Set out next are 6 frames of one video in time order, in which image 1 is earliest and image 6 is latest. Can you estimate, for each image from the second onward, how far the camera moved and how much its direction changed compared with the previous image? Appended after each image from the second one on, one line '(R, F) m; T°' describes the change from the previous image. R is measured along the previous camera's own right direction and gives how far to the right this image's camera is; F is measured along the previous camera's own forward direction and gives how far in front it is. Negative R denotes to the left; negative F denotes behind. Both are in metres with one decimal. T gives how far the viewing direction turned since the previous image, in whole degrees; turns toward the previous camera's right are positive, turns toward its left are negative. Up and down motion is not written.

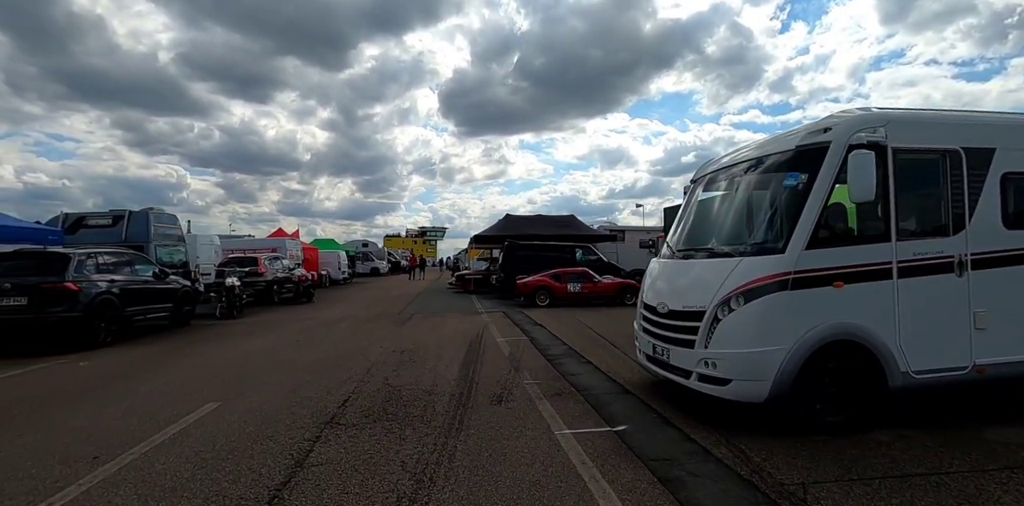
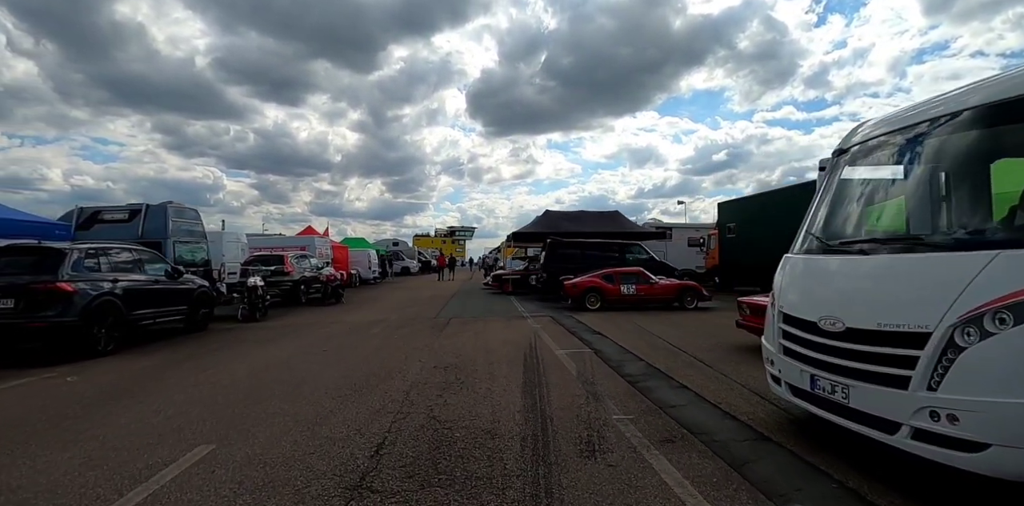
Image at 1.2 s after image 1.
(-0.7, +1.6) m; -3°
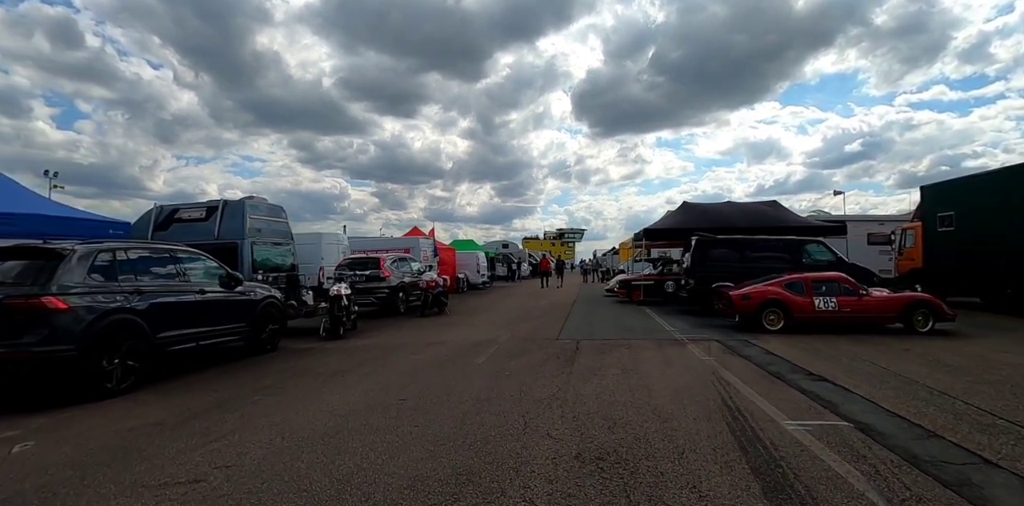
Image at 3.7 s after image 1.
(-0.9, +3.1) m; -13°
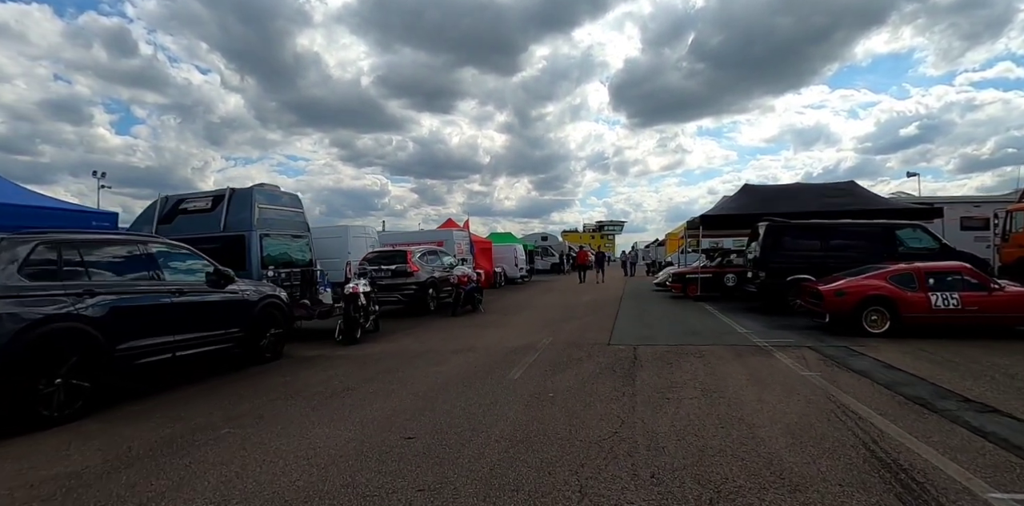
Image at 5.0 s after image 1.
(0.0, +1.4) m; -5°
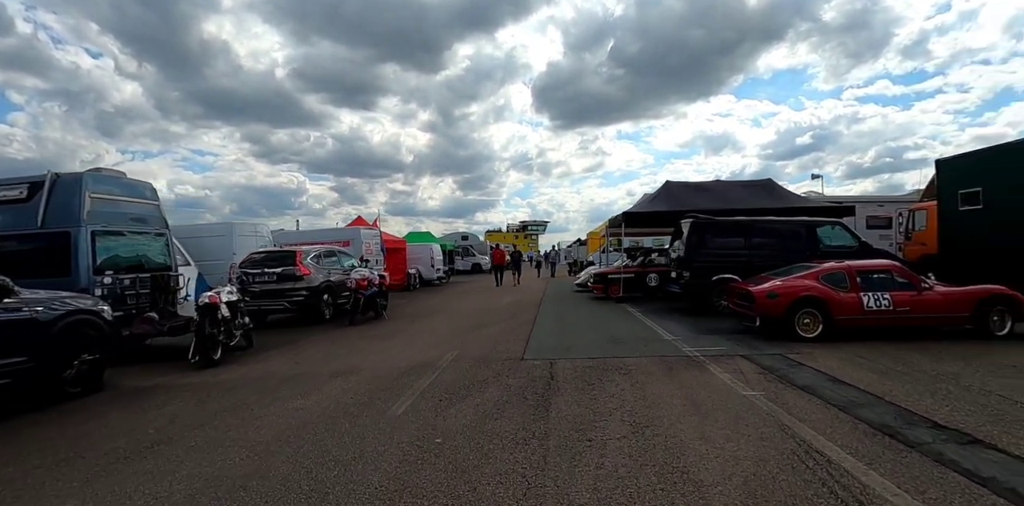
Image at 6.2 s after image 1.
(+0.6, +1.3) m; +7°
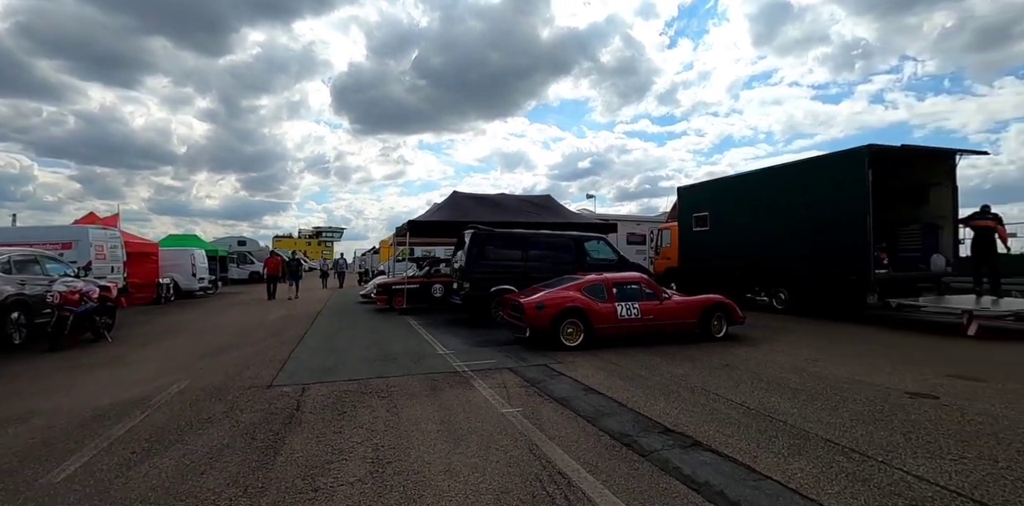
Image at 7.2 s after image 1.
(+1.1, +0.4) m; +19°
